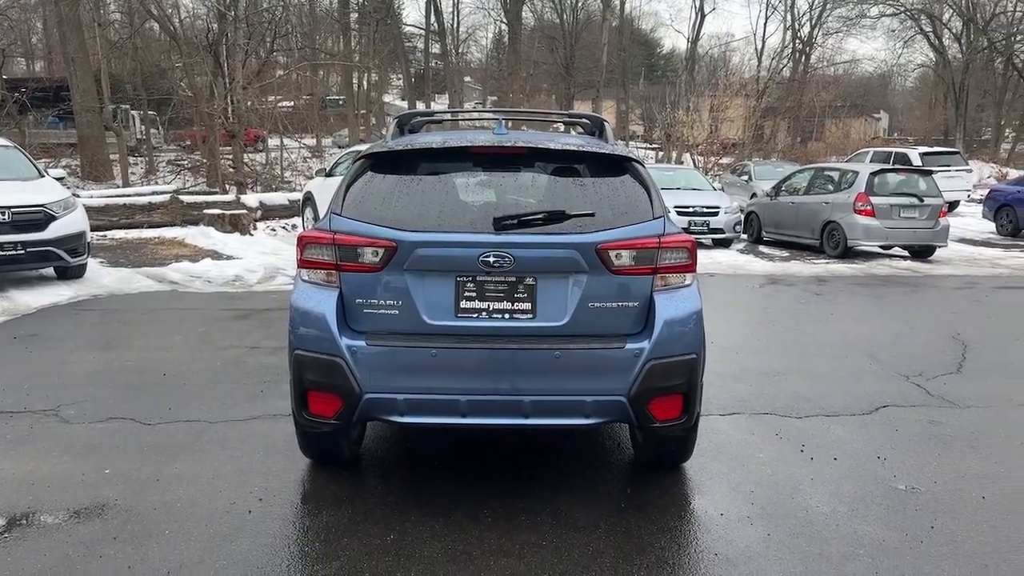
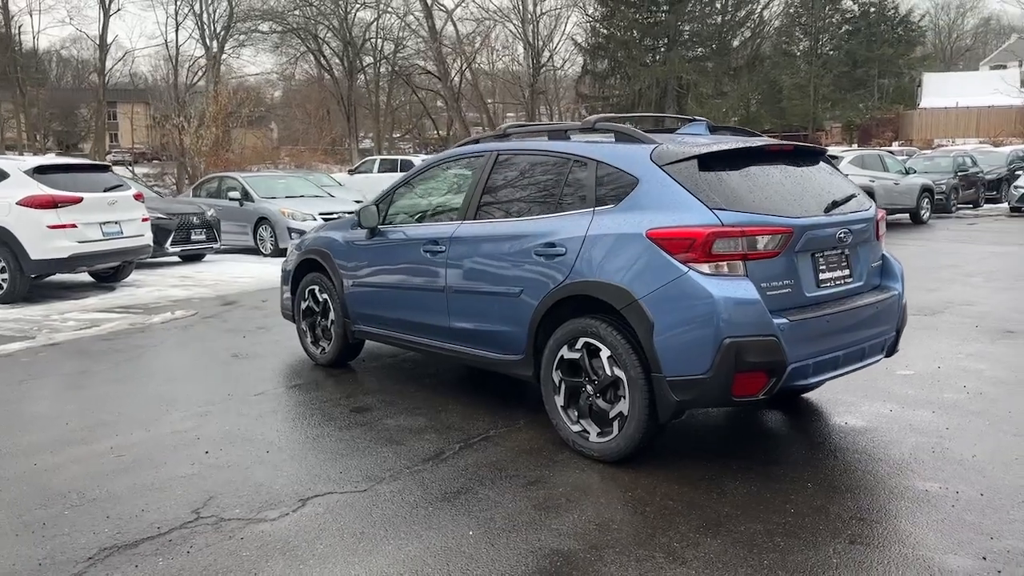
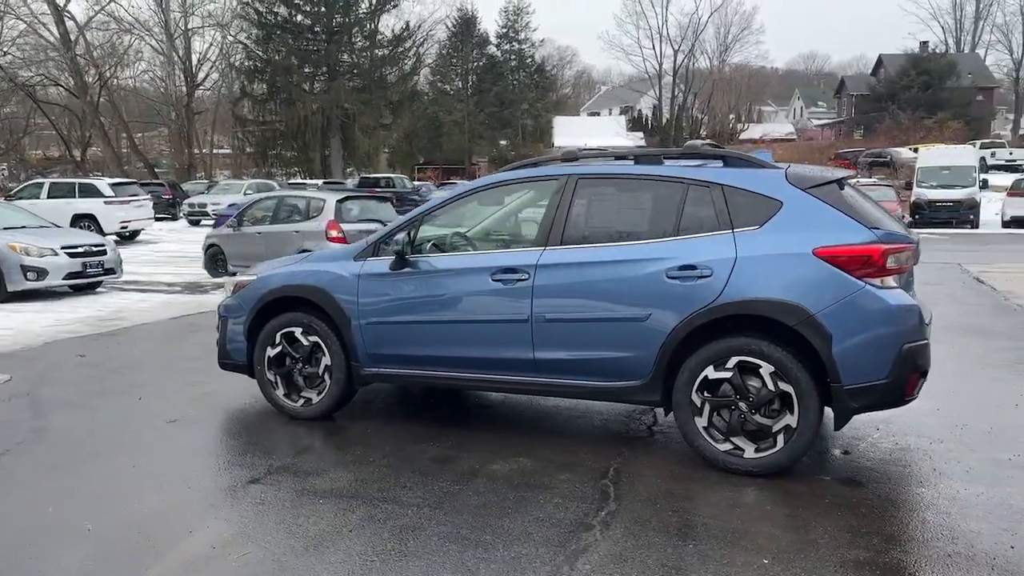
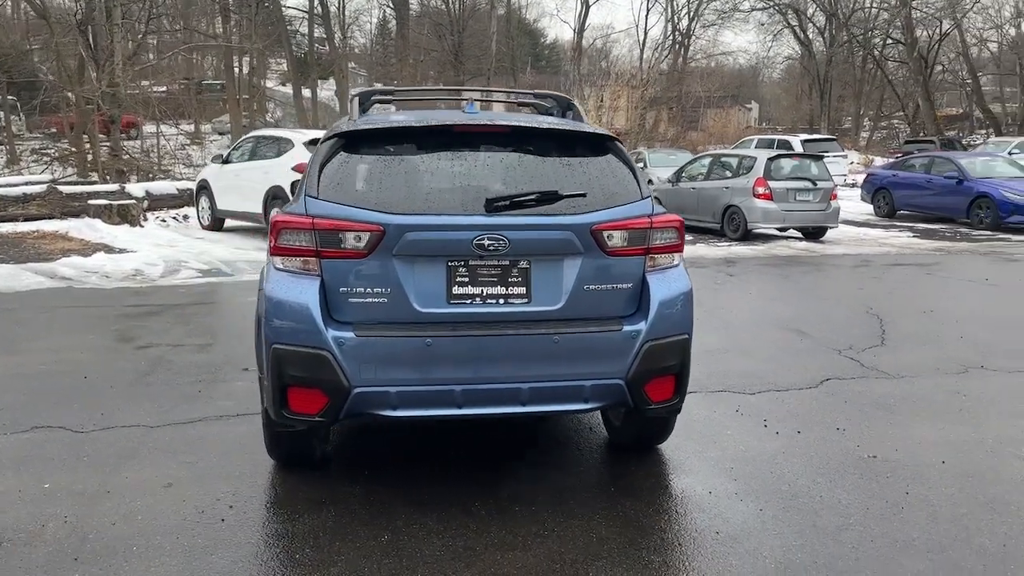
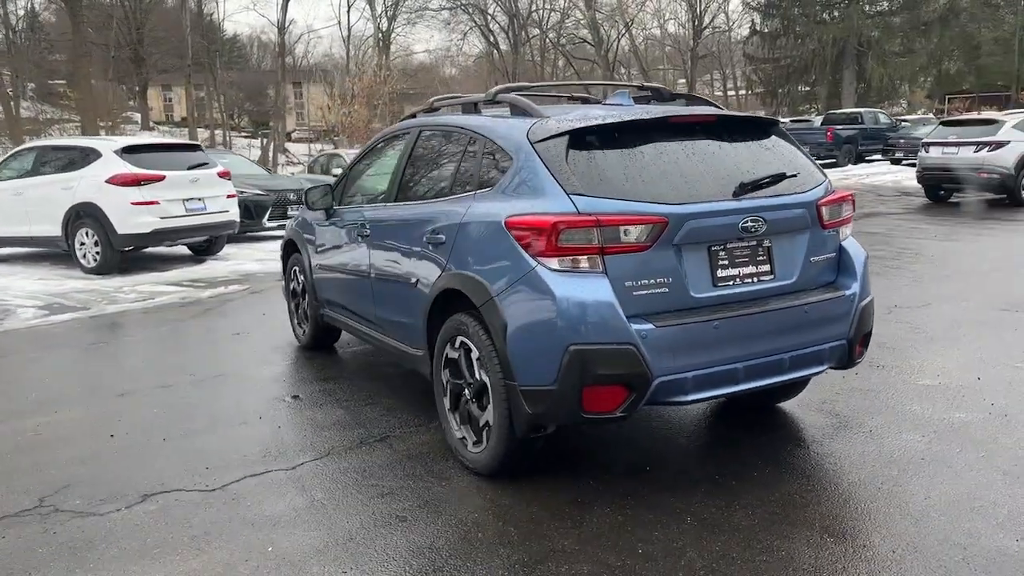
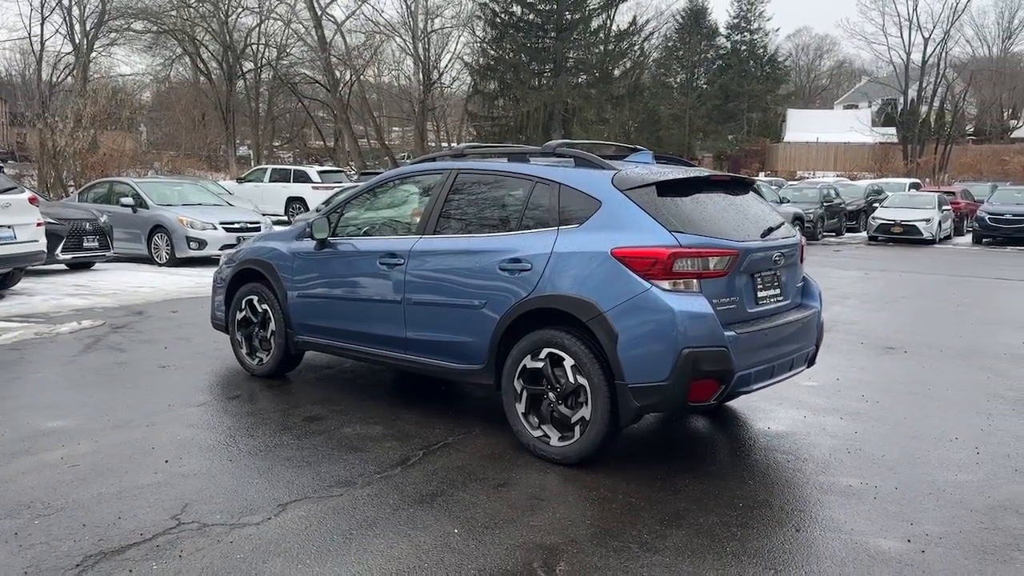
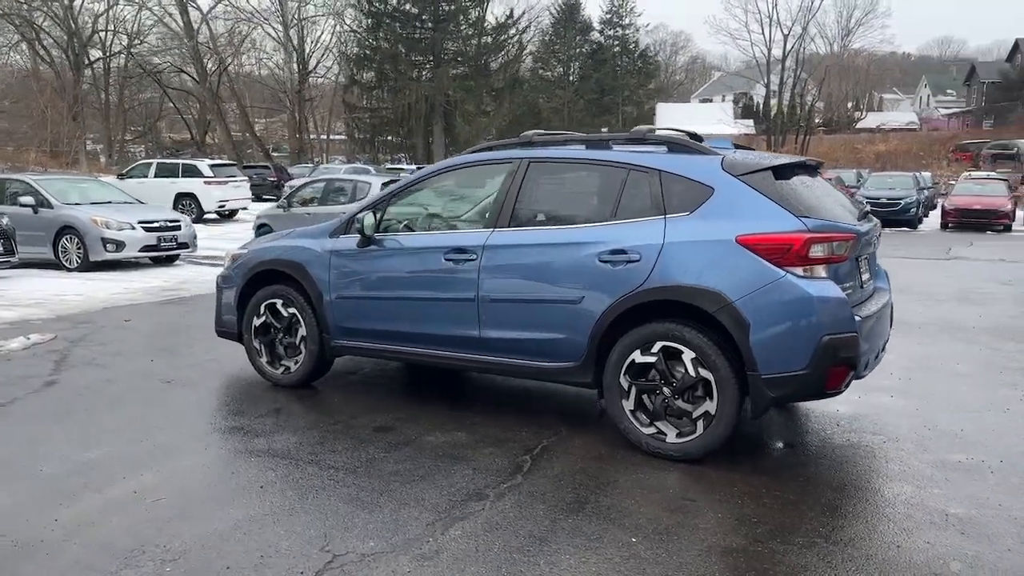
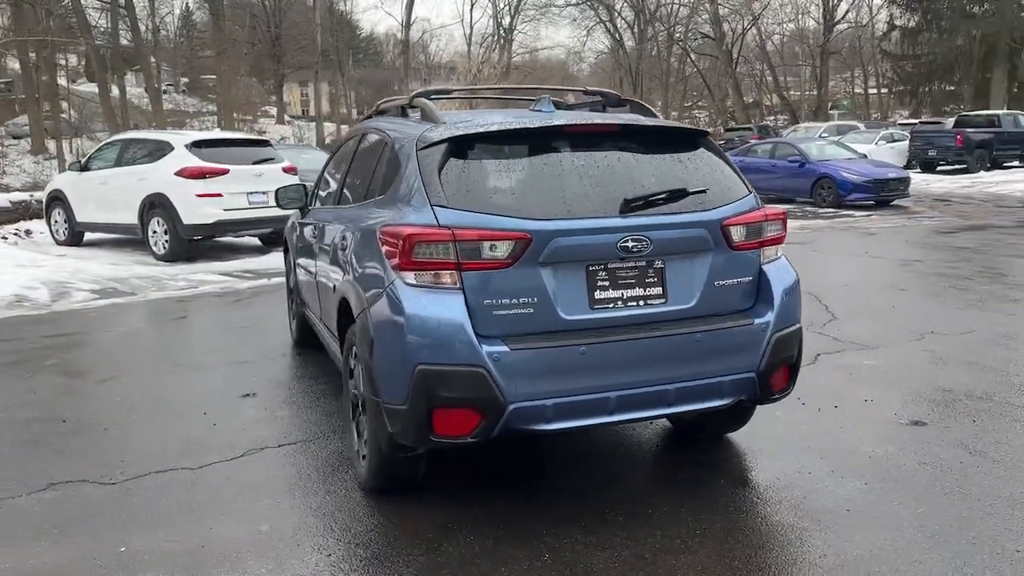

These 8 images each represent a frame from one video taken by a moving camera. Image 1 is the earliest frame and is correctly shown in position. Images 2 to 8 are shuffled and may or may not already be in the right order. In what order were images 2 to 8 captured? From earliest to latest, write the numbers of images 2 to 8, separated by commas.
4, 8, 5, 2, 6, 7, 3
